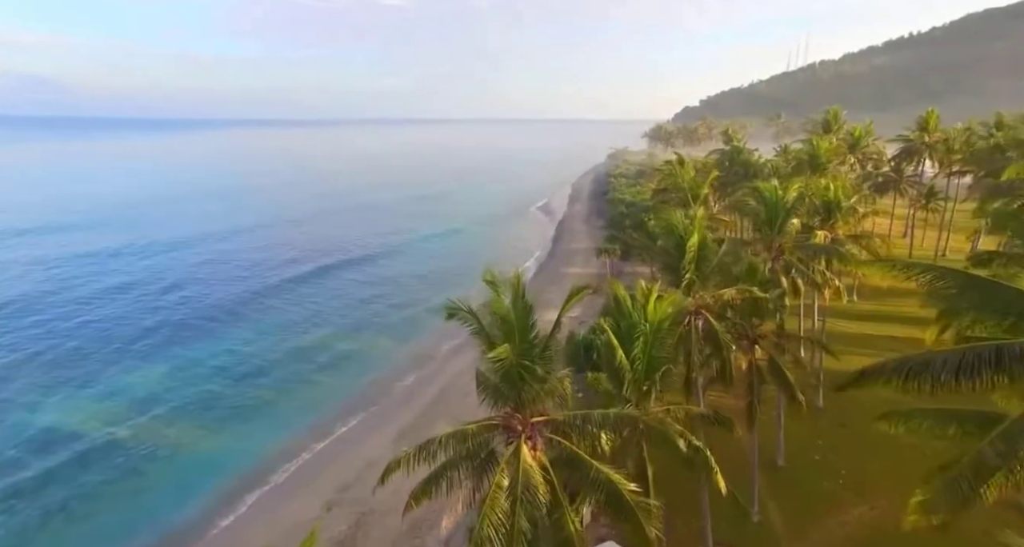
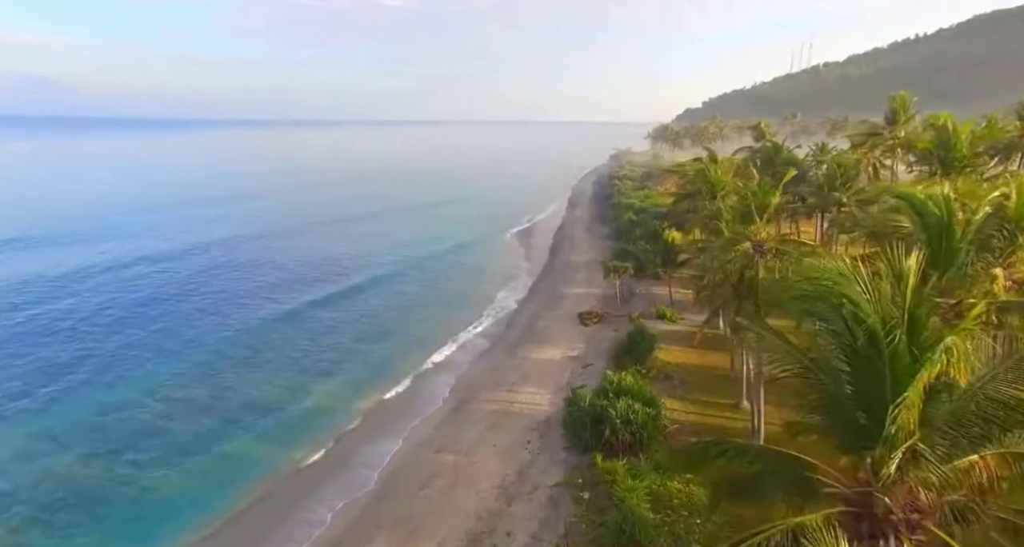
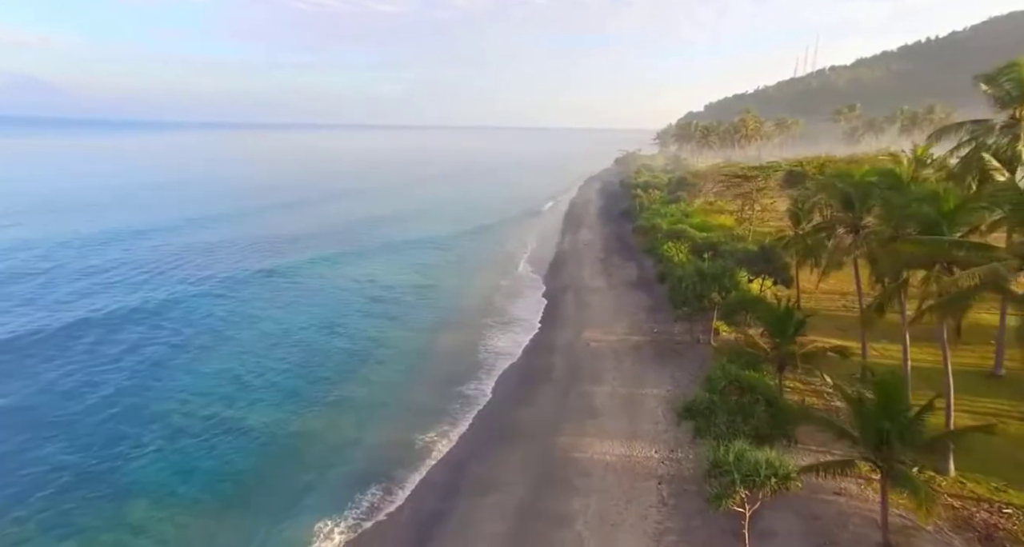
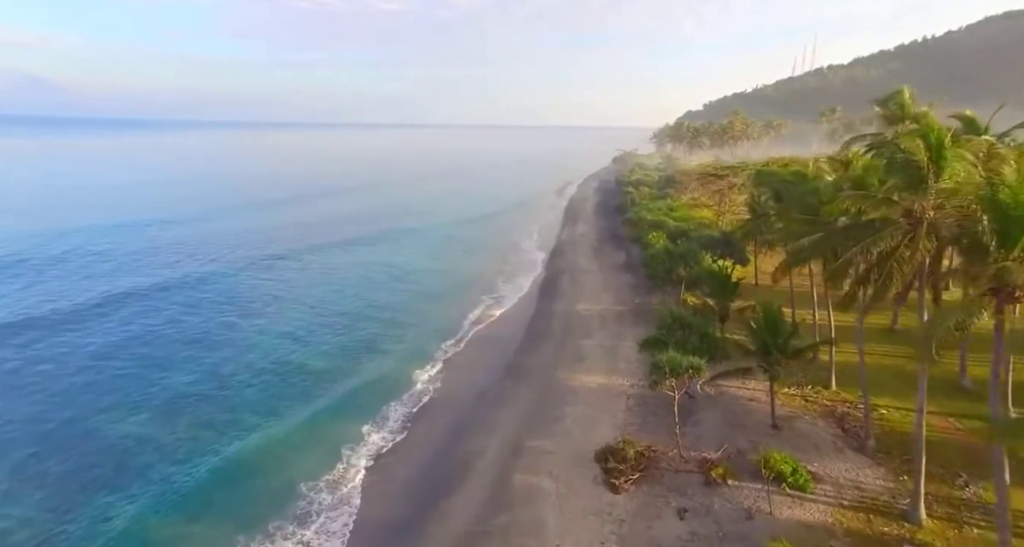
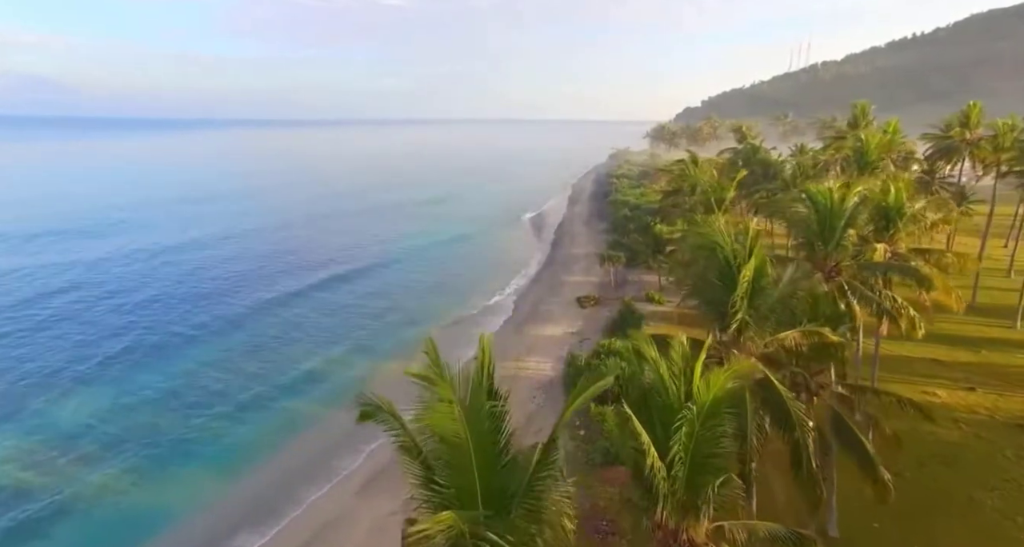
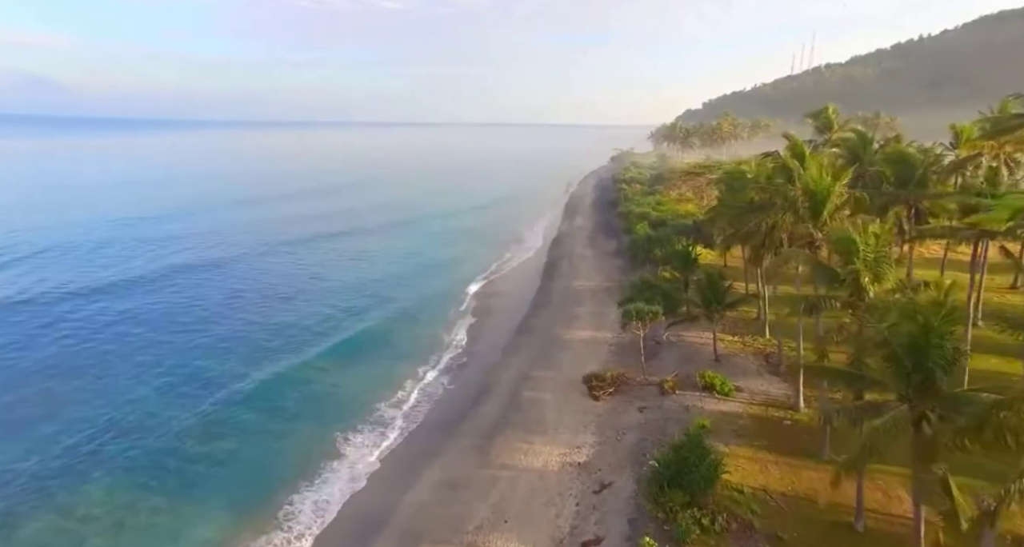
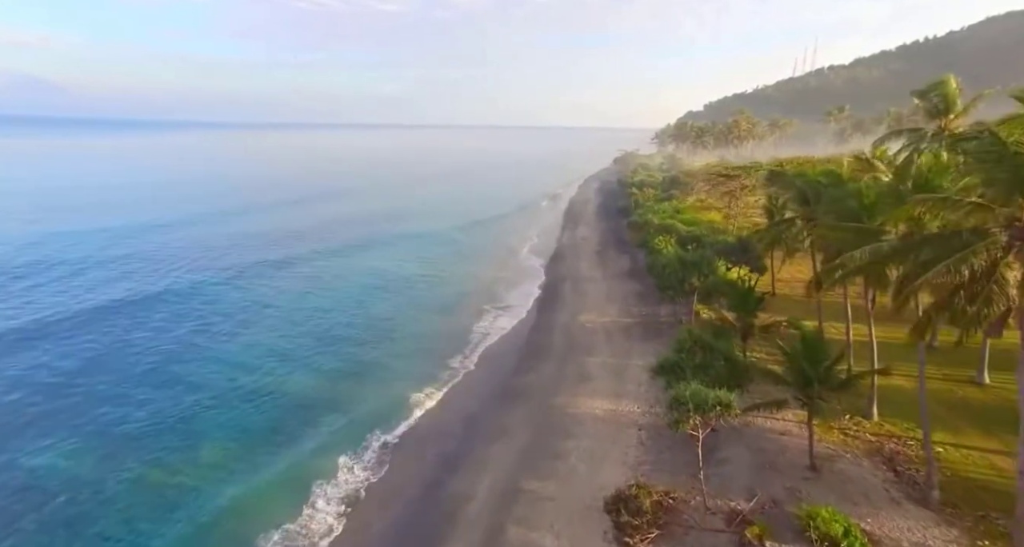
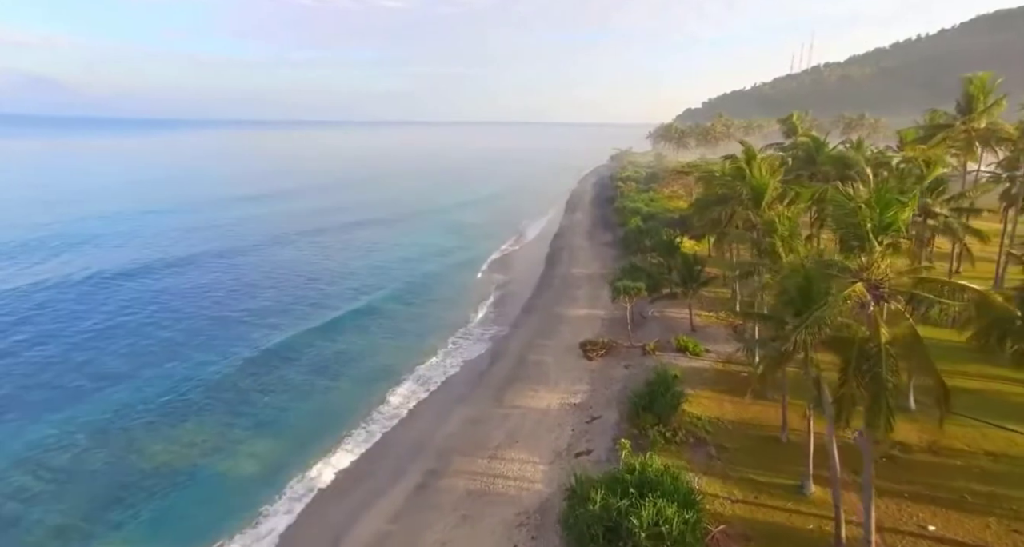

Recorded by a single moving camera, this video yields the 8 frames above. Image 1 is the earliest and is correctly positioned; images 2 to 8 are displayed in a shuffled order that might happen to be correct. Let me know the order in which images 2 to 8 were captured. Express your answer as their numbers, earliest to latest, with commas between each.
5, 2, 8, 6, 4, 7, 3
